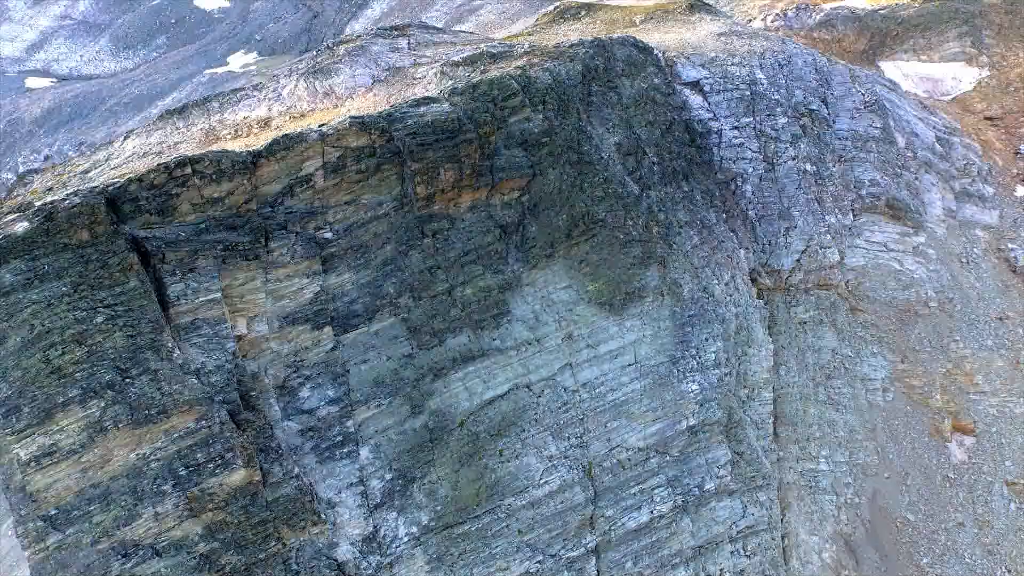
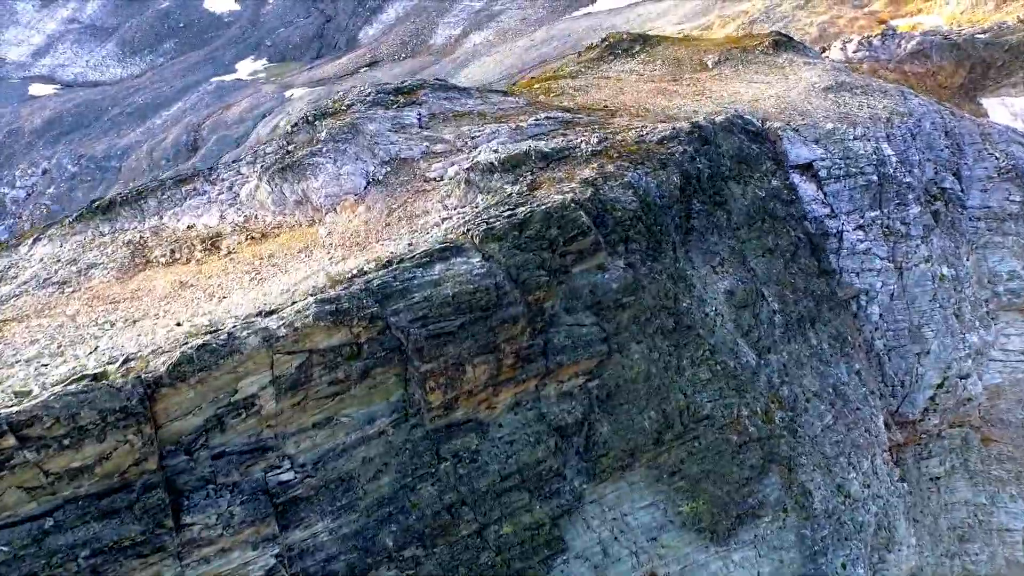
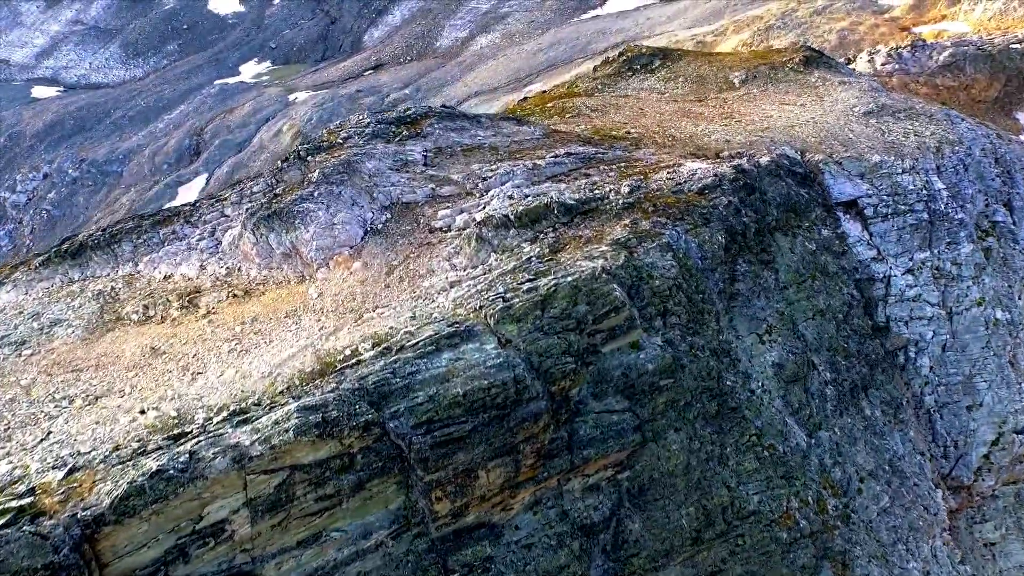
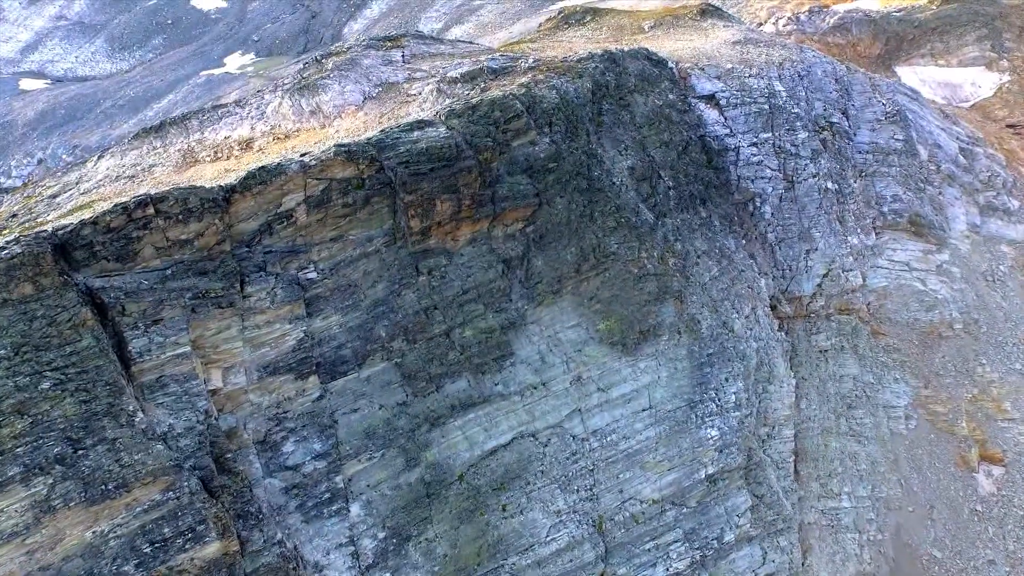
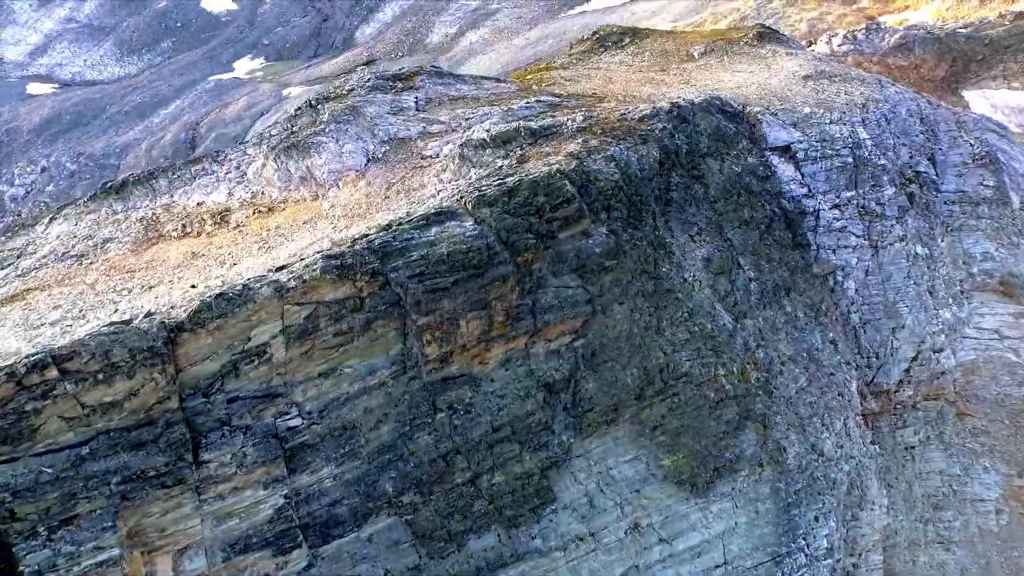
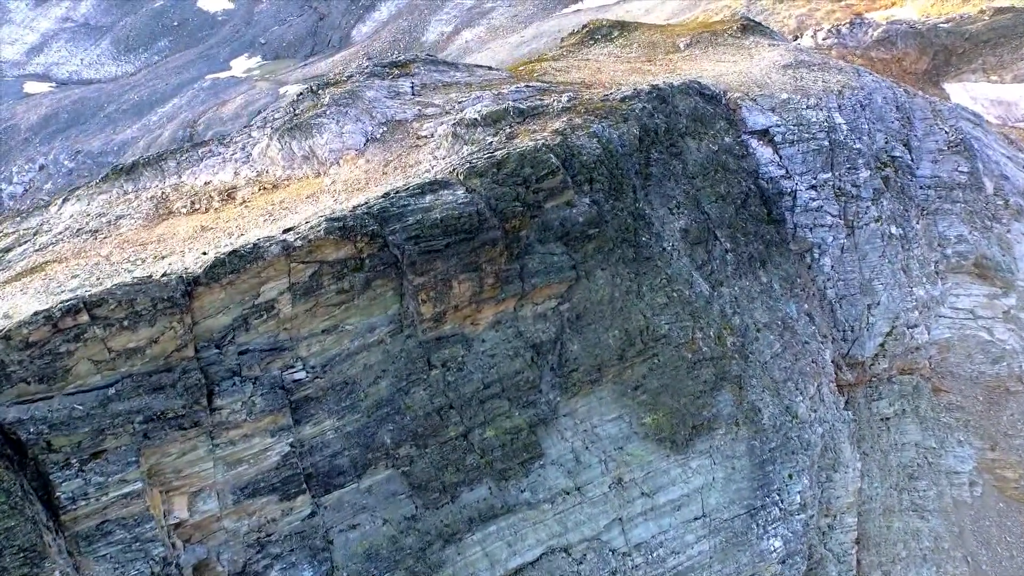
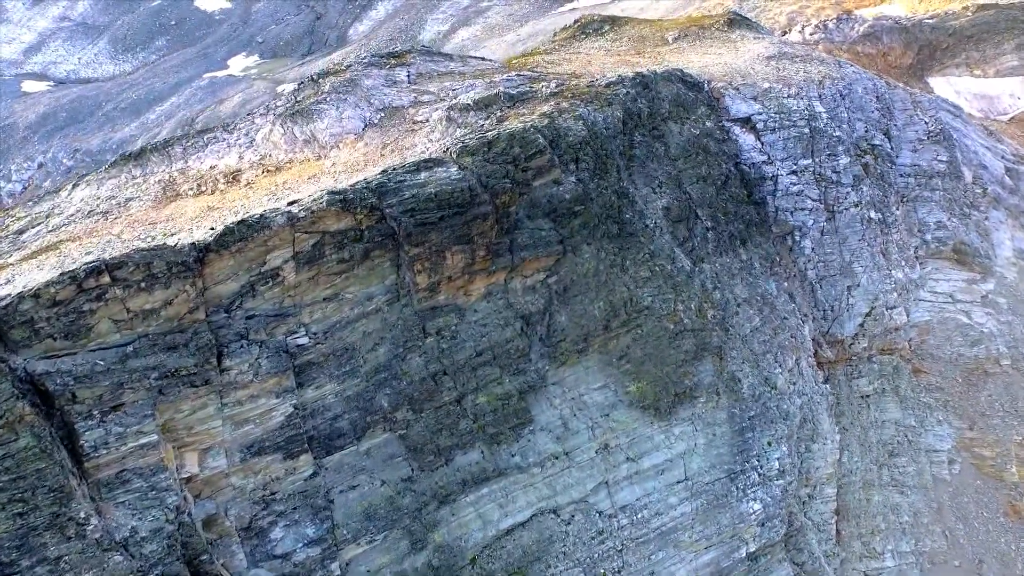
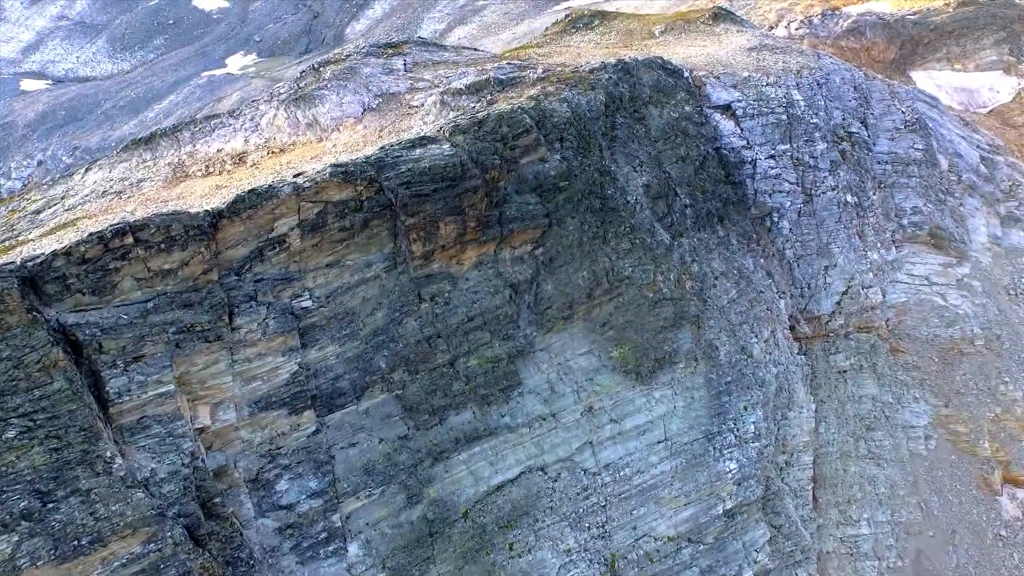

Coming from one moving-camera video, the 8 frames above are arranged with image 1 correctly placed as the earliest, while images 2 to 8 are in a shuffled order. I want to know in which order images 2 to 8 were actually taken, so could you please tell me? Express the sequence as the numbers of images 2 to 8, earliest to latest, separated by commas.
4, 8, 7, 6, 5, 2, 3
